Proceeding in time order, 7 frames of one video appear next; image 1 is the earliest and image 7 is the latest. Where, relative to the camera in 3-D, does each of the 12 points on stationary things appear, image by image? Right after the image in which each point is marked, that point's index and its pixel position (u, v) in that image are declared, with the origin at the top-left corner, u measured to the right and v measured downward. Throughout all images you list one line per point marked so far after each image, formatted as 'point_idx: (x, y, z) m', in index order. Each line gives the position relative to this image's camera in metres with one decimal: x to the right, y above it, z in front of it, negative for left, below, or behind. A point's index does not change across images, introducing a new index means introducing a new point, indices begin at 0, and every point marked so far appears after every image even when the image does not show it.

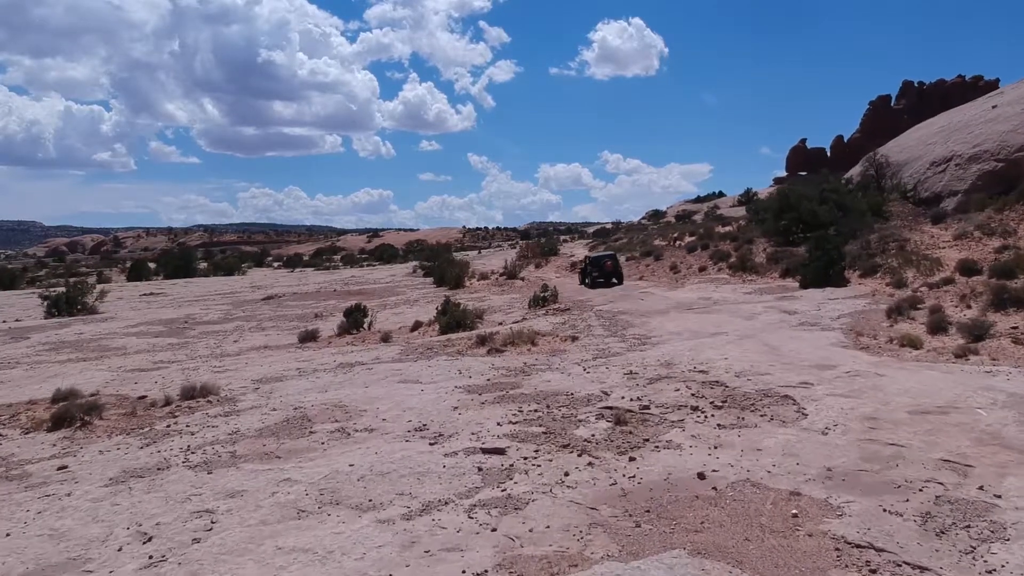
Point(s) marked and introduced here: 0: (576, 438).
0: (+0.6, -1.4, +11.2) m
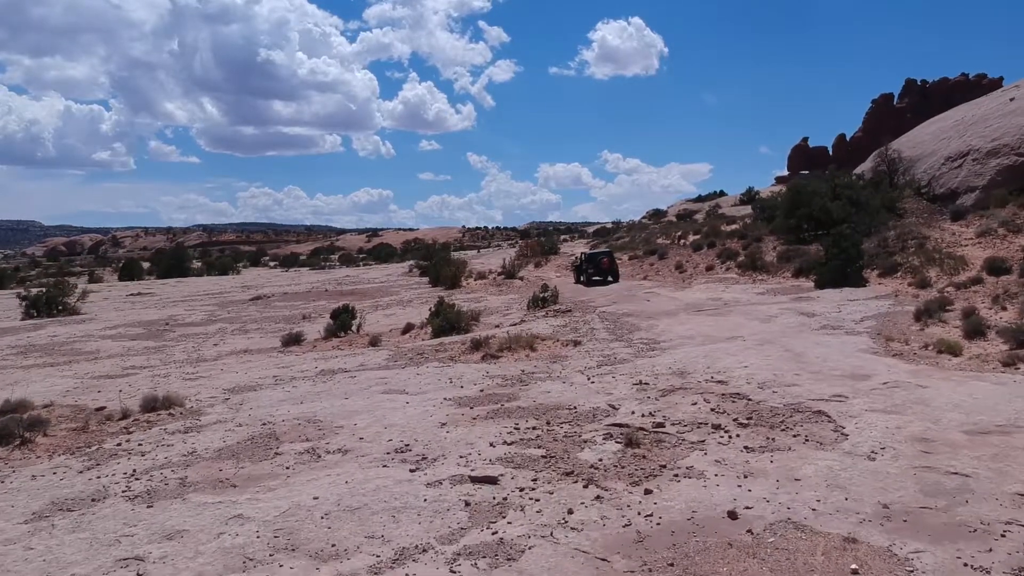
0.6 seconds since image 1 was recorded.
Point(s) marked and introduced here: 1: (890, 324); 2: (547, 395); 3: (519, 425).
0: (+0.5, -1.4, +9.7) m
1: (+5.7, -0.6, +18.6) m
2: (+0.4, -1.2, +13.5) m
3: (+0.1, -1.3, +11.6) m
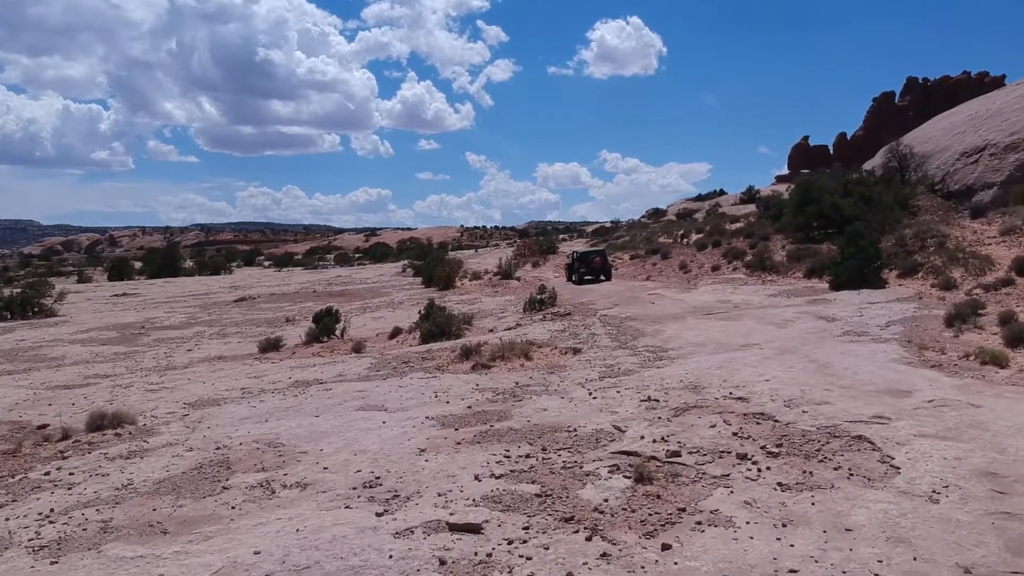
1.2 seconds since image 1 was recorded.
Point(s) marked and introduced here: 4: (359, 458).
0: (+0.5, -1.4, +8.0) m
1: (+5.6, -0.6, +17.0) m
2: (+0.3, -1.2, +11.9) m
3: (0.0, -1.3, +10.0) m
4: (-1.3, -1.4, +10.2) m
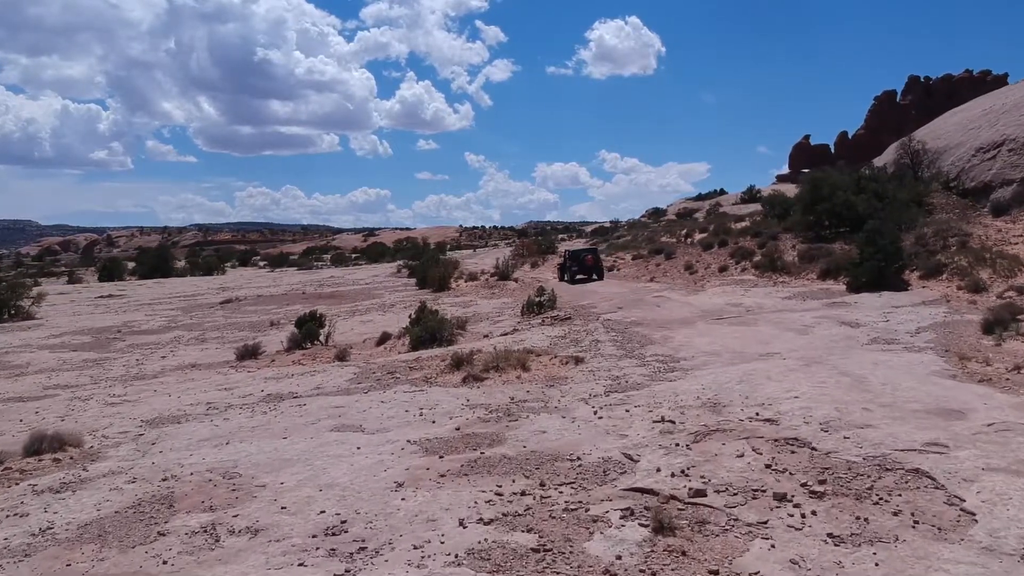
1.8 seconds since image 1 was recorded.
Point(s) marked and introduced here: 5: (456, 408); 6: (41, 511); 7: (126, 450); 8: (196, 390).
0: (+0.4, -1.4, +6.5) m
1: (+5.5, -0.6, +15.4) m
2: (+0.3, -1.2, +10.4) m
3: (-0.1, -1.4, +8.5) m
4: (-1.3, -1.4, +8.6) m
5: (-0.6, -1.2, +12.4) m
6: (-3.3, -1.6, +8.7) m
7: (-3.6, -1.5, +11.6) m
8: (-4.1, -1.3, +16.2) m
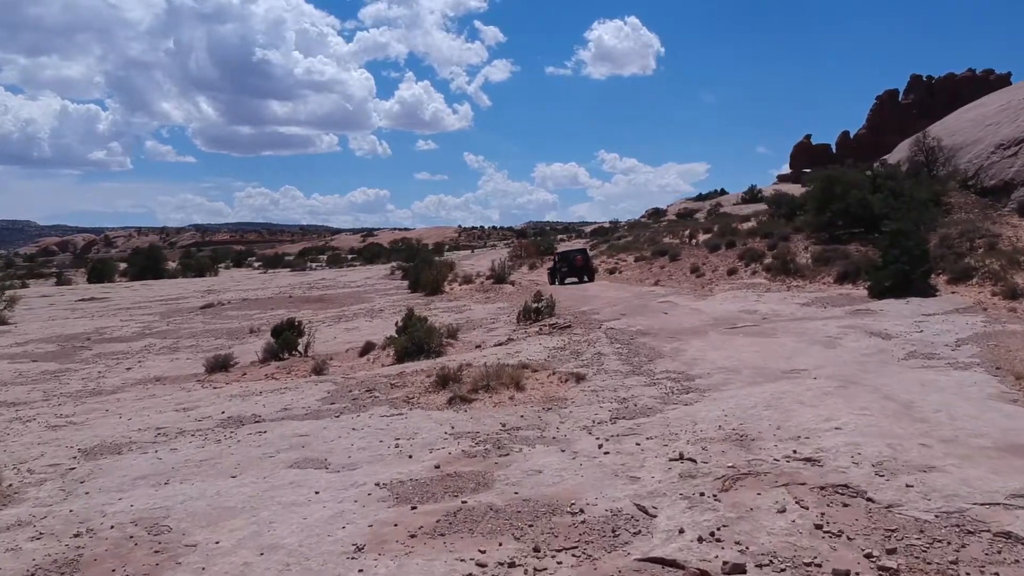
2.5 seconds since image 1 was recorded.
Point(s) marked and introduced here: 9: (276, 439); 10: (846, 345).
0: (+0.3, -1.5, +4.8) m
1: (+5.5, -0.7, +13.7) m
2: (+0.2, -1.3, +8.6) m
3: (-0.1, -1.5, +6.7) m
4: (-1.4, -1.5, +6.9) m
5: (-0.6, -1.3, +10.7) m
6: (-3.4, -1.7, +7.0) m
7: (-3.7, -1.6, +9.8) m
8: (-4.2, -1.4, +14.5) m
9: (-2.1, -1.4, +11.3) m
10: (+4.1, -0.7, +15.2) m
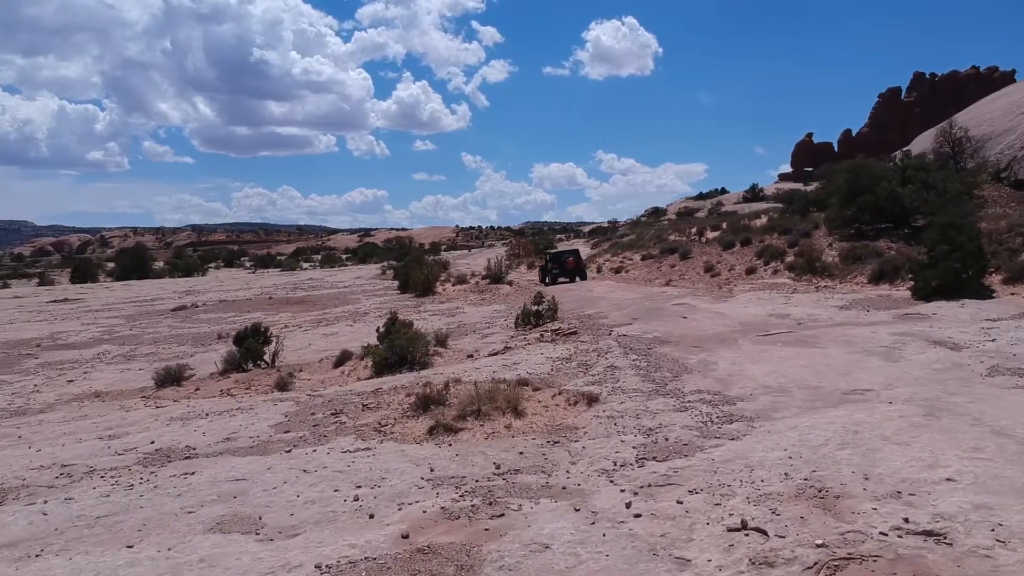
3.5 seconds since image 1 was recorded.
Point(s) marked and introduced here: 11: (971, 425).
0: (+0.3, -1.5, +2.2) m
1: (+5.4, -0.7, +11.2) m
2: (+0.2, -1.3, +6.1) m
3: (-0.2, -1.5, +4.2) m
4: (-1.4, -1.5, +4.4) m
5: (-0.7, -1.3, +8.1) m
6: (-3.4, -1.7, +4.5) m
7: (-3.7, -1.6, +7.3) m
8: (-4.3, -1.4, +11.9) m
9: (-2.2, -1.4, +8.8) m
10: (+4.1, -0.7, +12.6) m
11: (+3.2, -1.0, +8.6) m
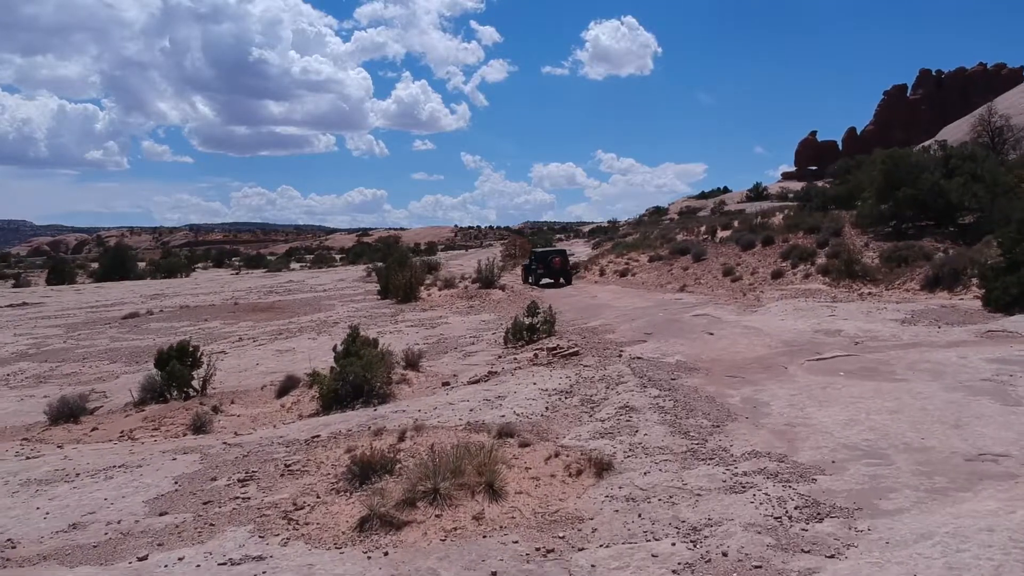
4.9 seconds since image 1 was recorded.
0: (+0.2, -1.7, -1.1) m
1: (+5.3, -0.8, +7.9) m
2: (0.0, -1.5, +2.8) m
3: (-0.3, -1.6, +0.9) m
4: (-1.5, -1.7, +1.0) m
5: (-0.8, -1.4, +4.8) m
6: (-3.5, -1.8, +1.1) m
7: (-3.8, -1.7, +3.9) m
8: (-4.4, -1.5, +8.6) m
9: (-2.3, -1.5, +5.4) m
10: (+3.9, -0.8, +9.3) m
11: (+3.0, -1.1, +5.2) m
